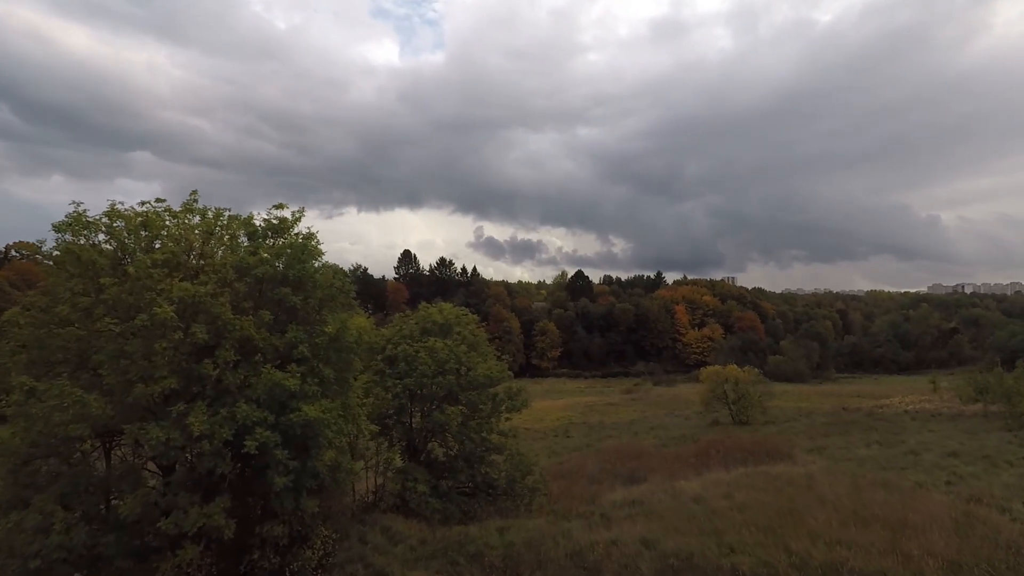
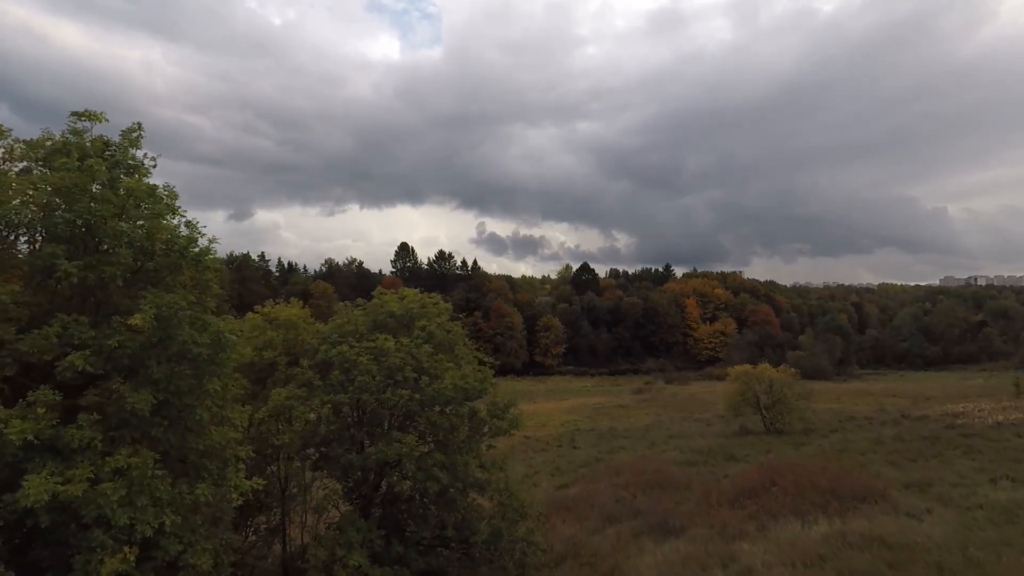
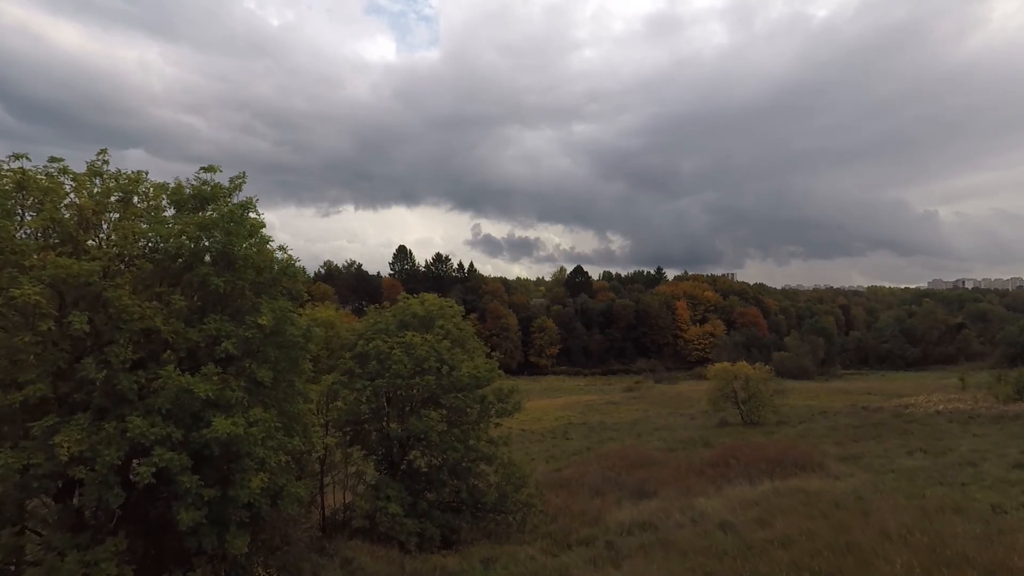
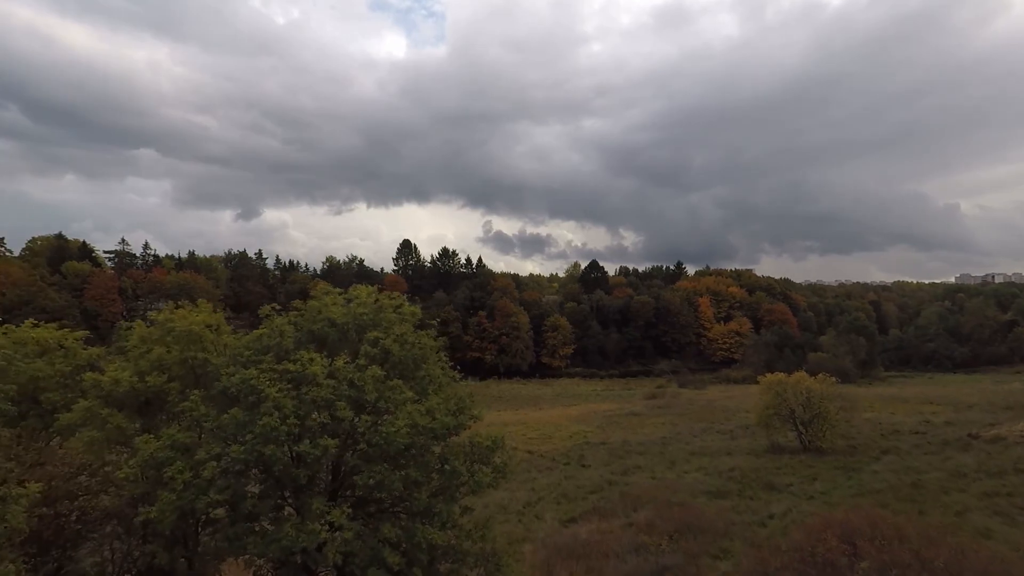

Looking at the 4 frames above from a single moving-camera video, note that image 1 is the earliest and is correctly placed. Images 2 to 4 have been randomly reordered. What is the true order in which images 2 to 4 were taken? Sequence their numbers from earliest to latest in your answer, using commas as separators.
3, 2, 4
